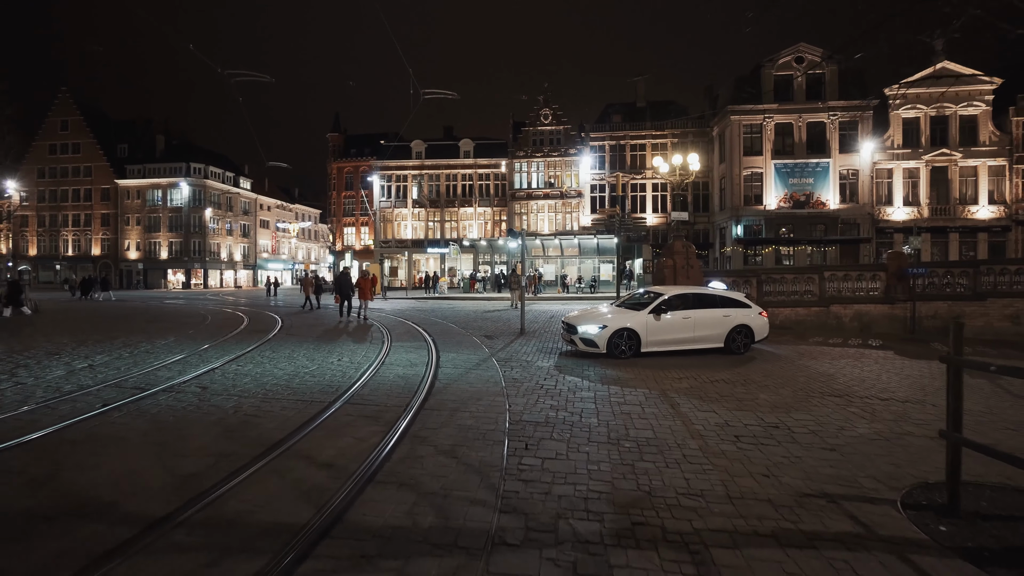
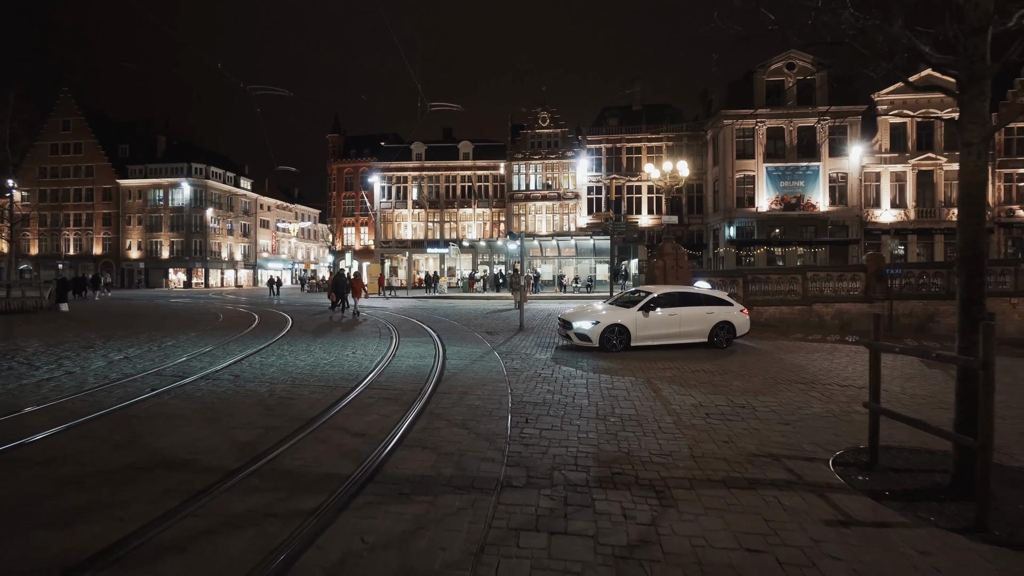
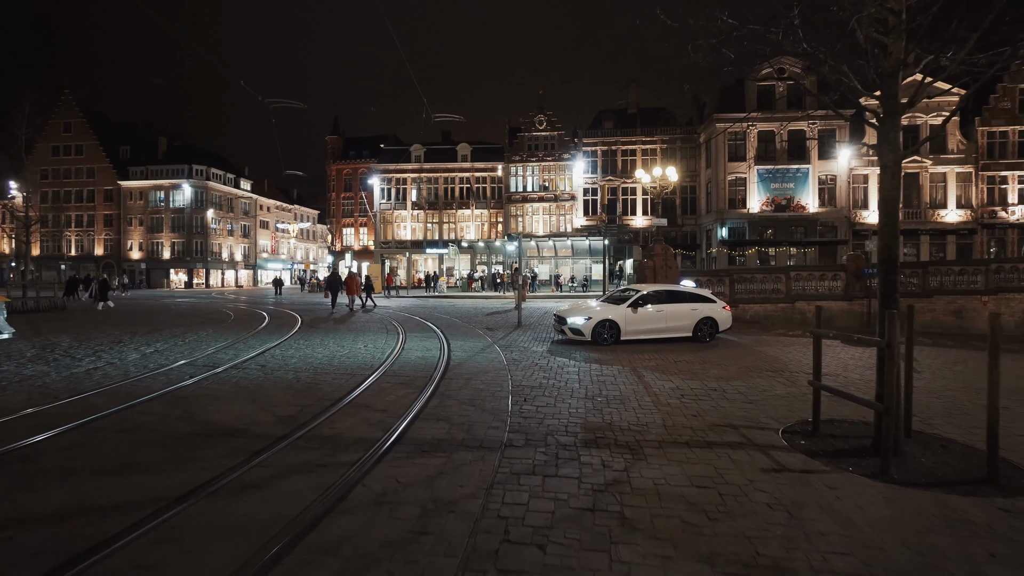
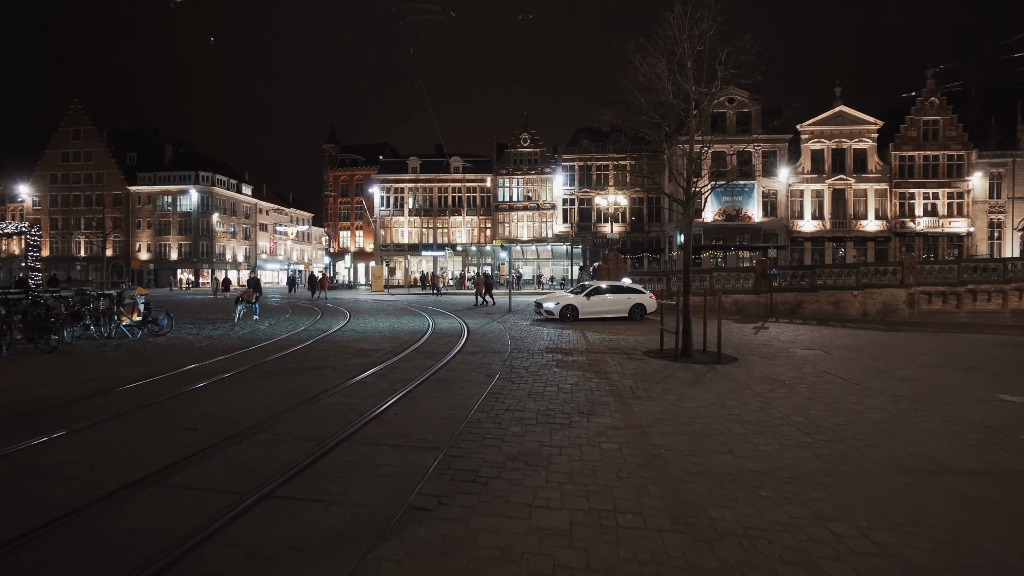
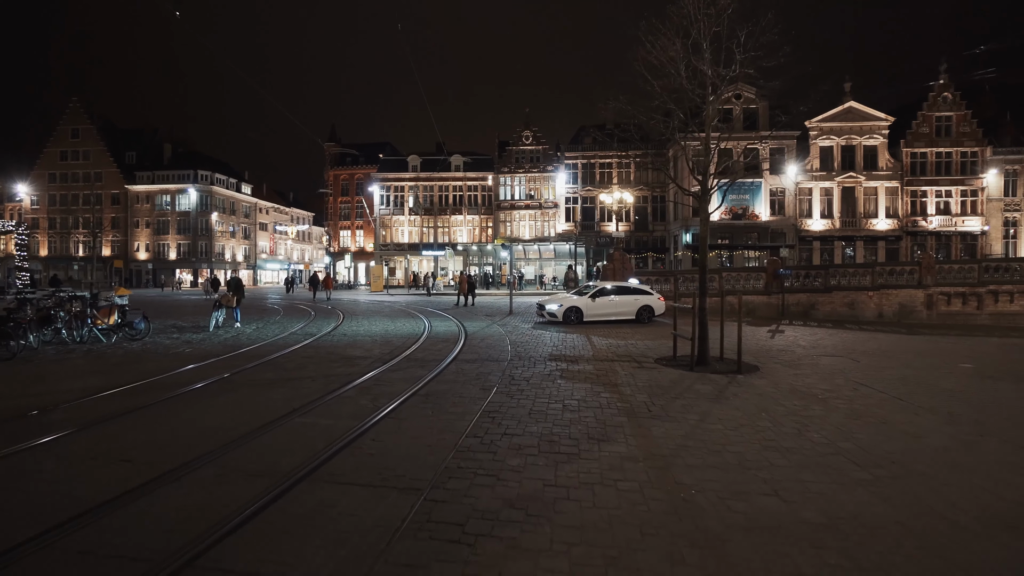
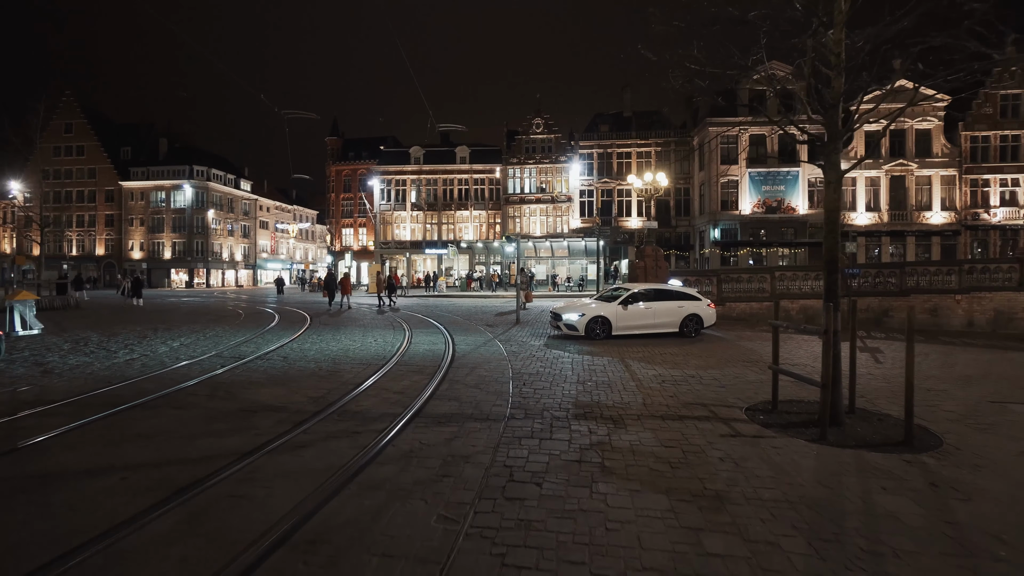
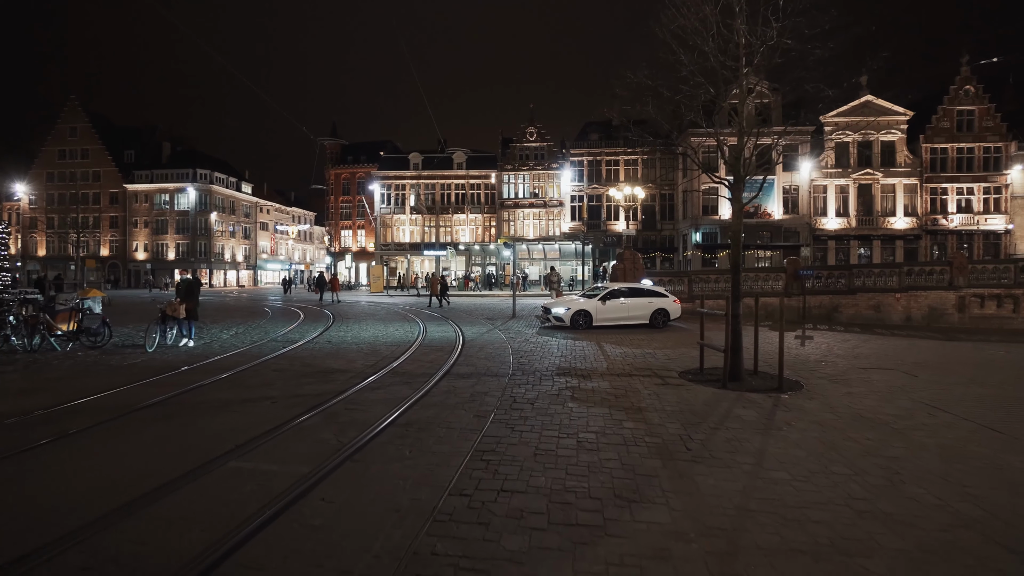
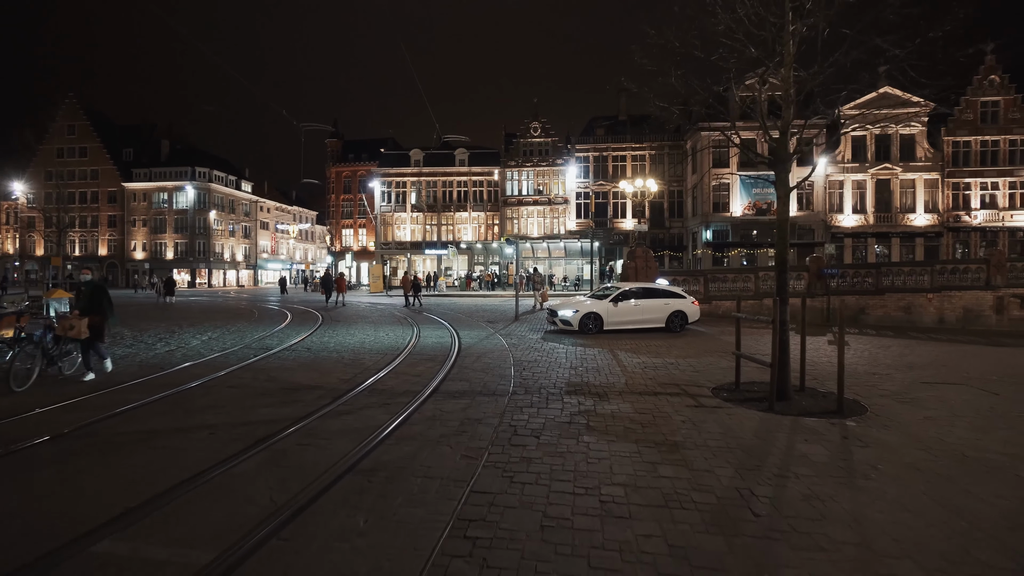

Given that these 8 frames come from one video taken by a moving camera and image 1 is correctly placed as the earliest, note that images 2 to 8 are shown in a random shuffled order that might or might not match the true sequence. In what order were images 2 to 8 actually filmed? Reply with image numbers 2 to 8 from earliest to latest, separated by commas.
2, 3, 6, 8, 7, 5, 4
